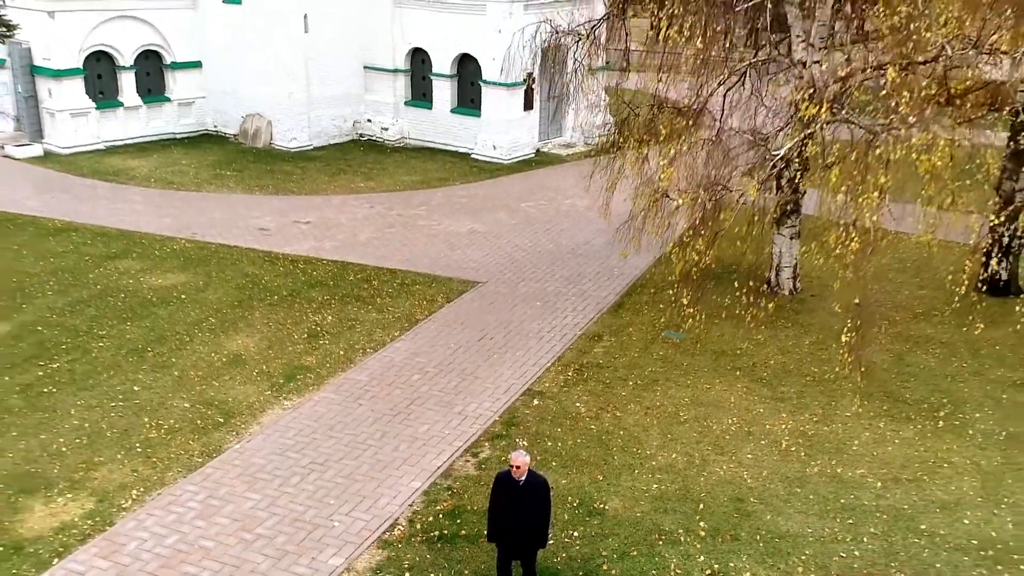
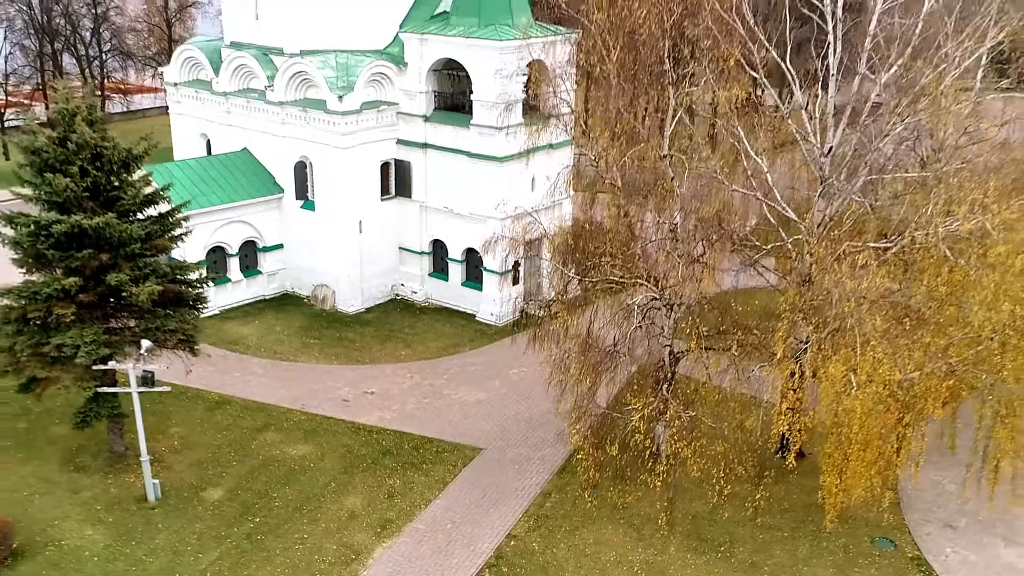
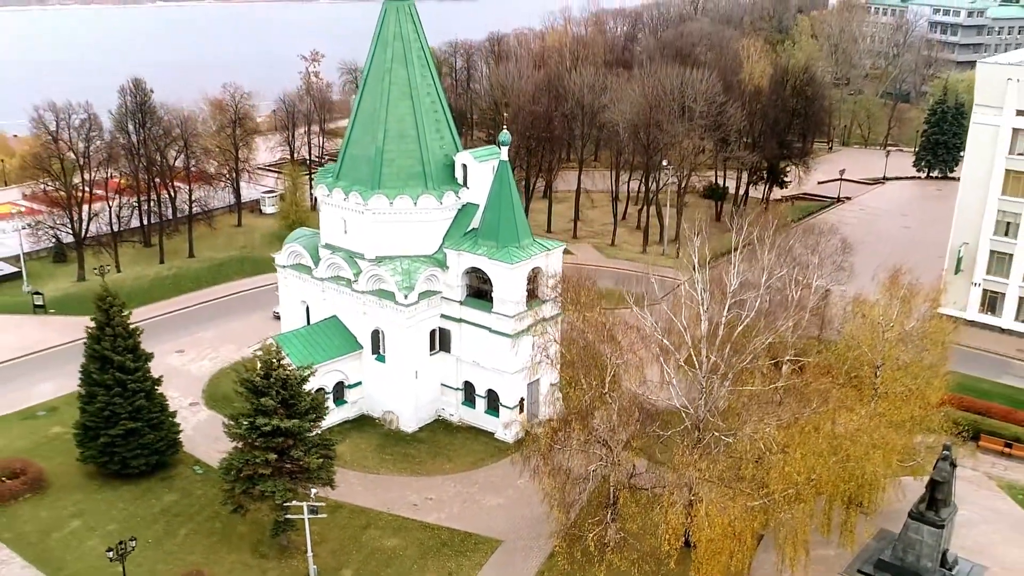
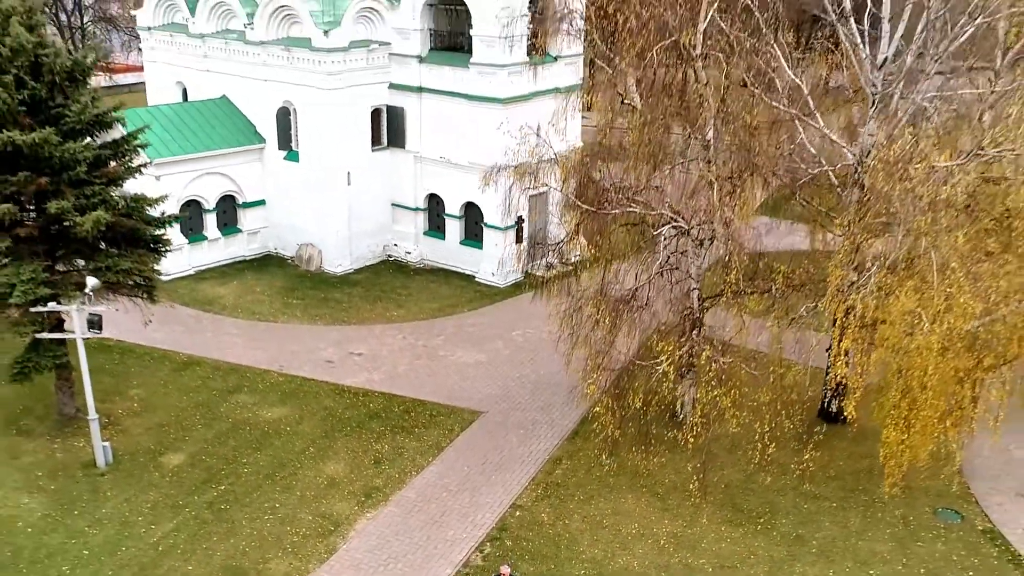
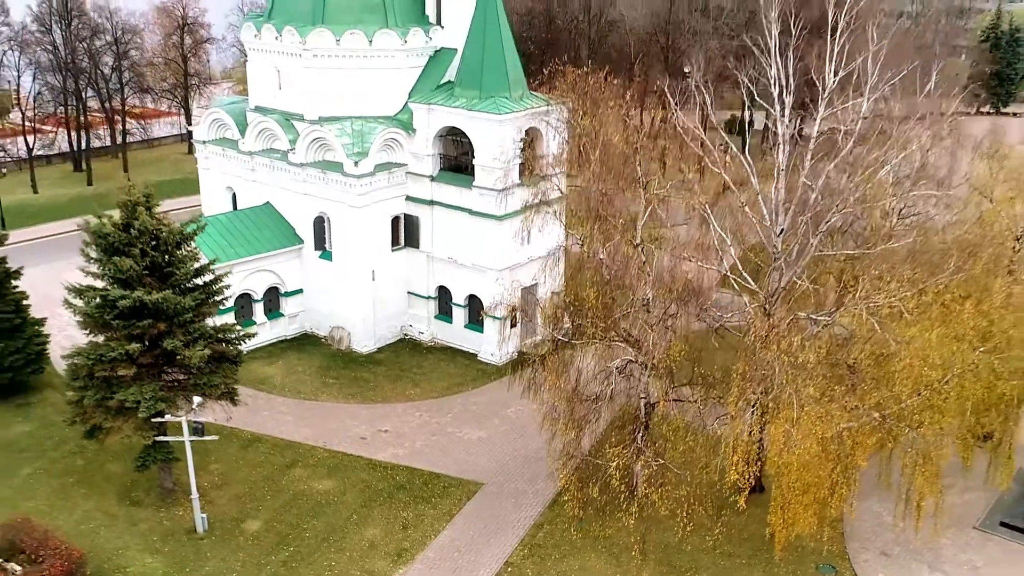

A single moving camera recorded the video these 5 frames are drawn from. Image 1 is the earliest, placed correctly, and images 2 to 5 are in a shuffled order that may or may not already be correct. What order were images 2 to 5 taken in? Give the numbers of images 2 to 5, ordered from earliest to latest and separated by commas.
4, 2, 5, 3
